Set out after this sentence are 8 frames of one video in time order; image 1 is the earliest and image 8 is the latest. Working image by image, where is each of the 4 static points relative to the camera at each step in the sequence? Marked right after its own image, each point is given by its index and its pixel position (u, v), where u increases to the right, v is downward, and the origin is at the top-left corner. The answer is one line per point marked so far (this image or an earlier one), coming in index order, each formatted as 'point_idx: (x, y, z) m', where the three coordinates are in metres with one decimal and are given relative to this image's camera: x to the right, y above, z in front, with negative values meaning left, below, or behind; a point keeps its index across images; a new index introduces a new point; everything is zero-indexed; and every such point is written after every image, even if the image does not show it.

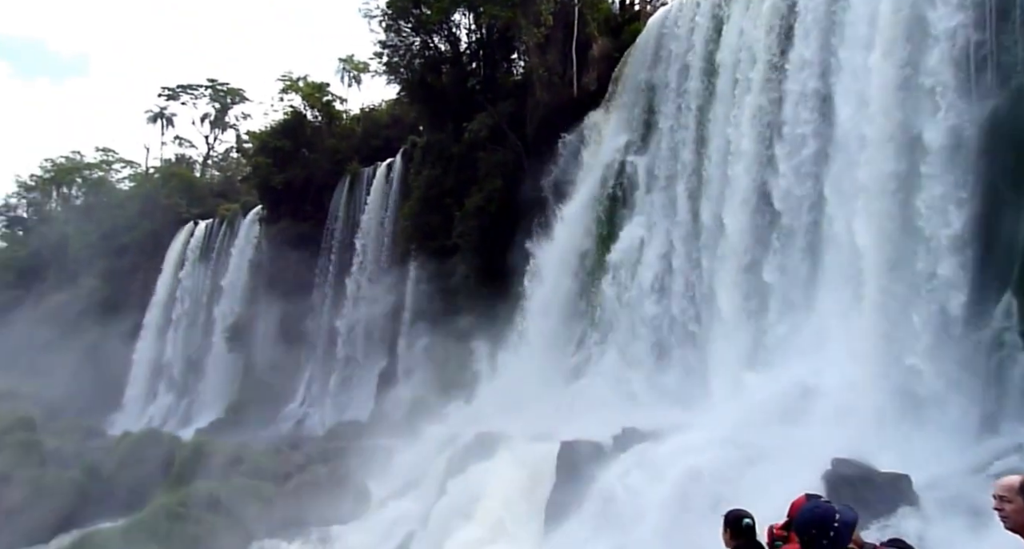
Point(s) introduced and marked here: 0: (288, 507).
0: (-3.2, -3.5, +12.8) m
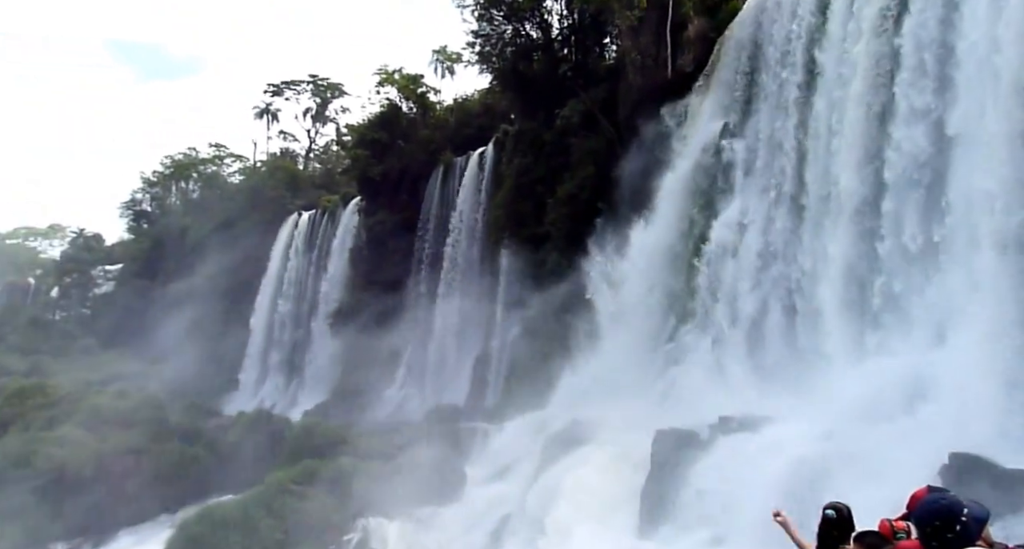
0: (-1.8, -3.3, +13.3) m
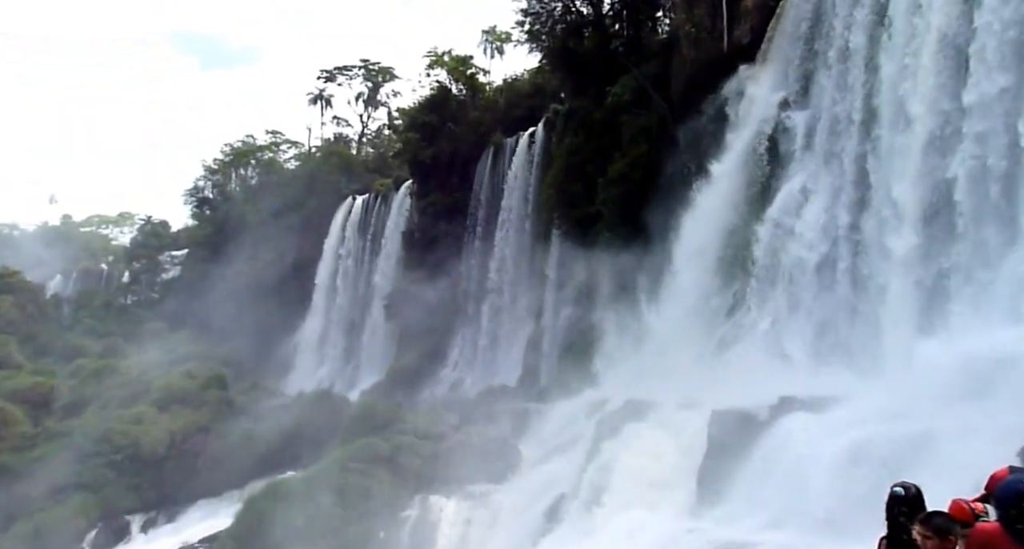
0: (-0.9, -3.0, +13.6) m
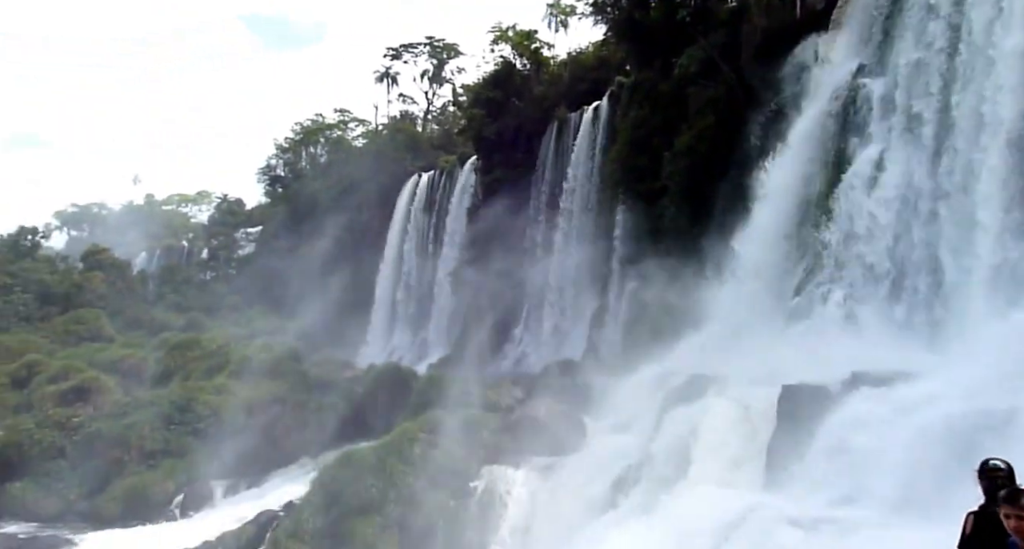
0: (+0.1, -2.6, +13.8) m
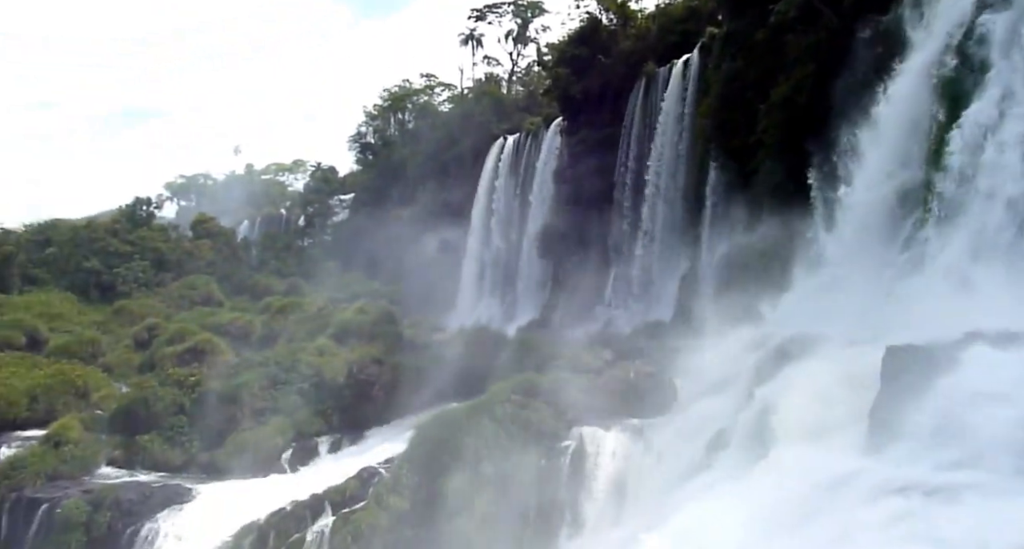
0: (+1.5, -2.0, +13.8) m
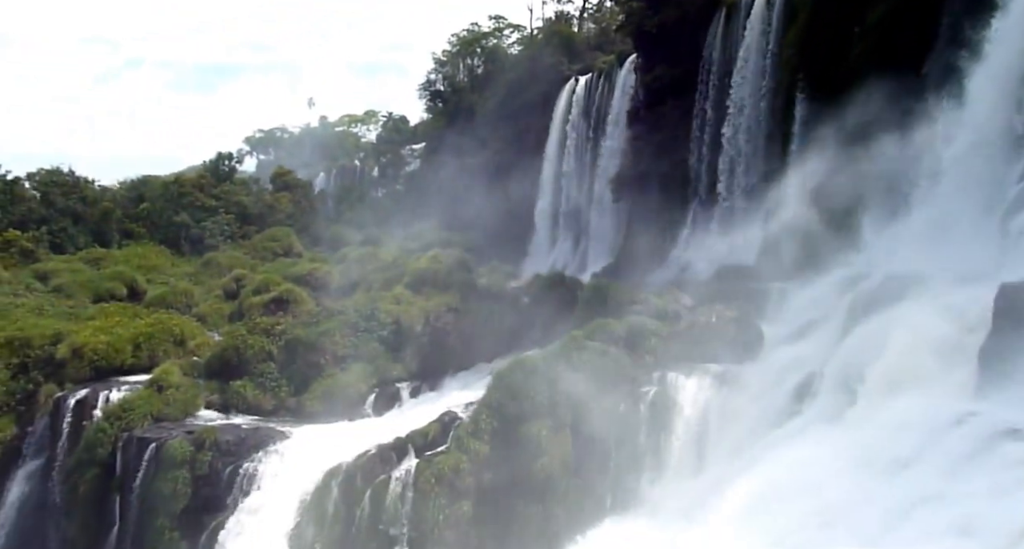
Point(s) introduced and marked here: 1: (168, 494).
0: (+2.7, -1.1, +13.5) m
1: (-5.8, -3.7, +14.9) m
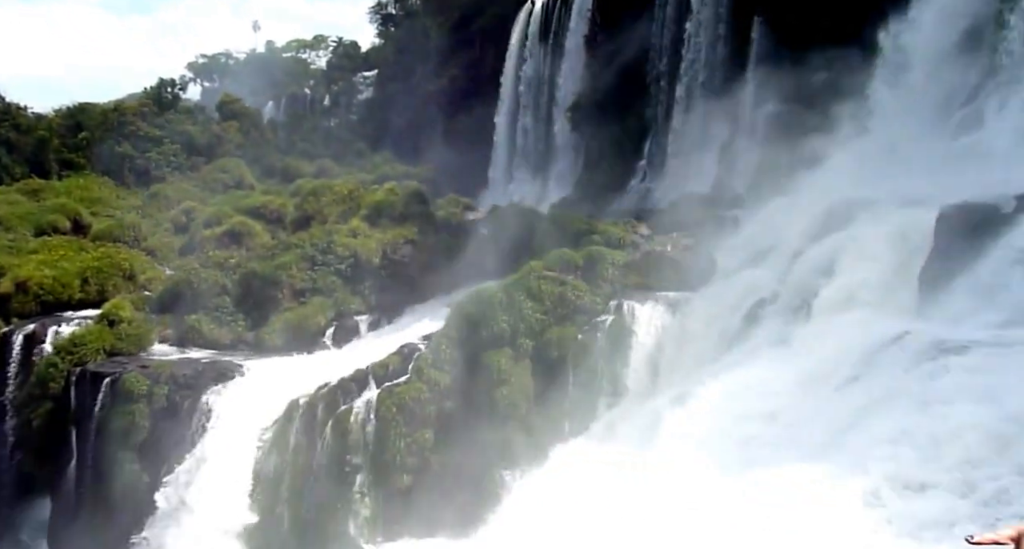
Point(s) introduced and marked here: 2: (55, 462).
0: (+2.1, 0.0, +13.6) m
1: (-6.5, -2.6, +14.7) m
2: (-8.5, -3.5, +16.4) m
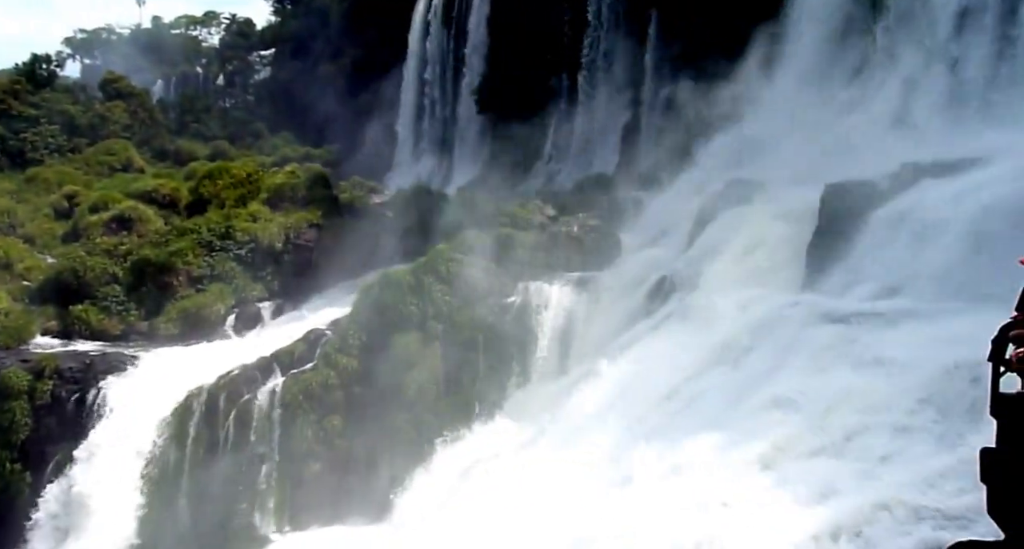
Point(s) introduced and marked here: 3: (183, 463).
0: (+0.6, +0.3, +13.8) m
1: (-8.0, -2.4, +13.9) m
2: (-10.2, -3.4, +15.3) m
3: (-4.8, -2.8, +12.9) m
